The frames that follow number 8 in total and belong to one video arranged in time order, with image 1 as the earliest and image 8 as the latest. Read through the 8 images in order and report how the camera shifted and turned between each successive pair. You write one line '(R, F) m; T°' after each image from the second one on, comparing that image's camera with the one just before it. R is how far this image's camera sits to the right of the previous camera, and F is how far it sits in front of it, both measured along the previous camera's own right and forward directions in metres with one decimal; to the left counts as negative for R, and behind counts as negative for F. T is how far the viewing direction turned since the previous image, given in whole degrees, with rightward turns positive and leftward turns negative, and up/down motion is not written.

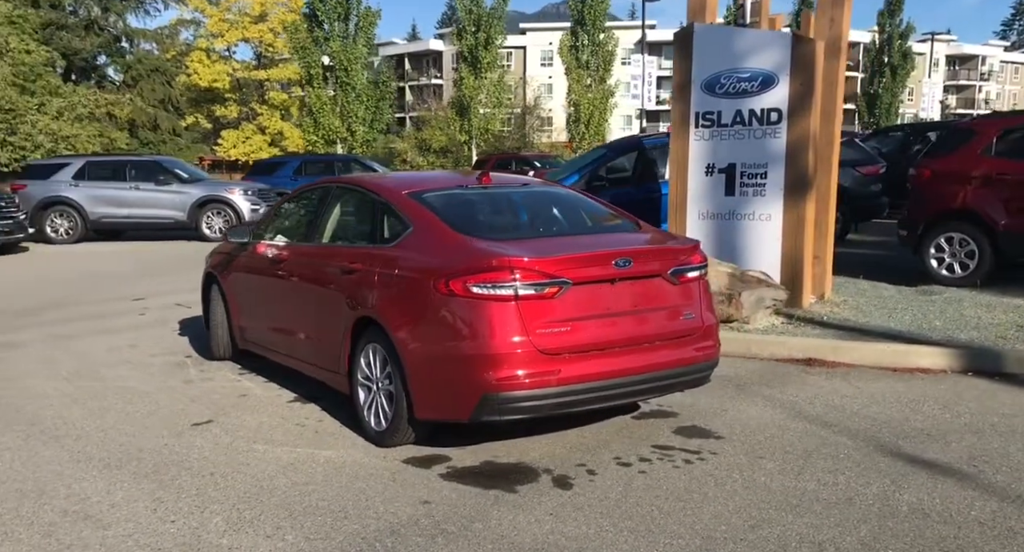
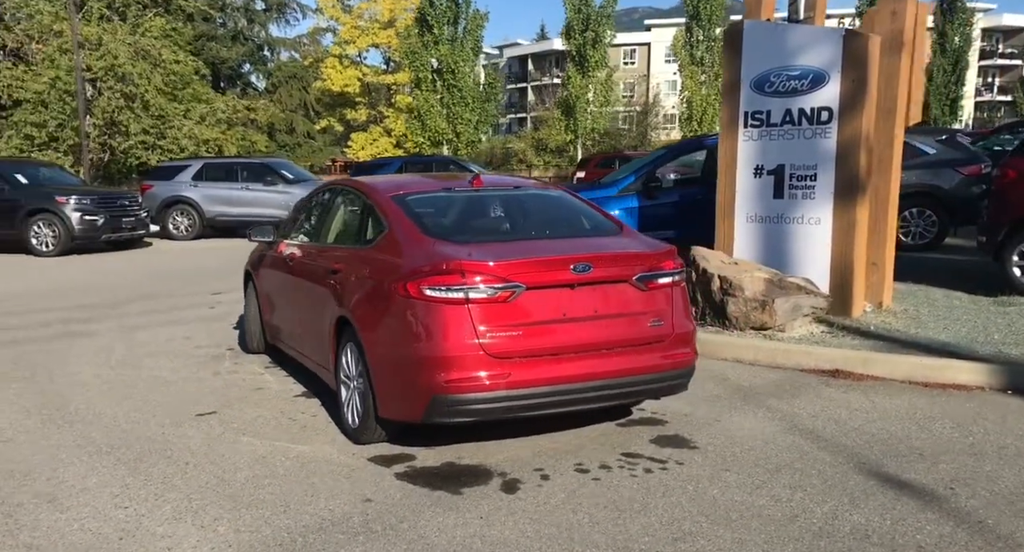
(+0.9, 0.0) m; -8°
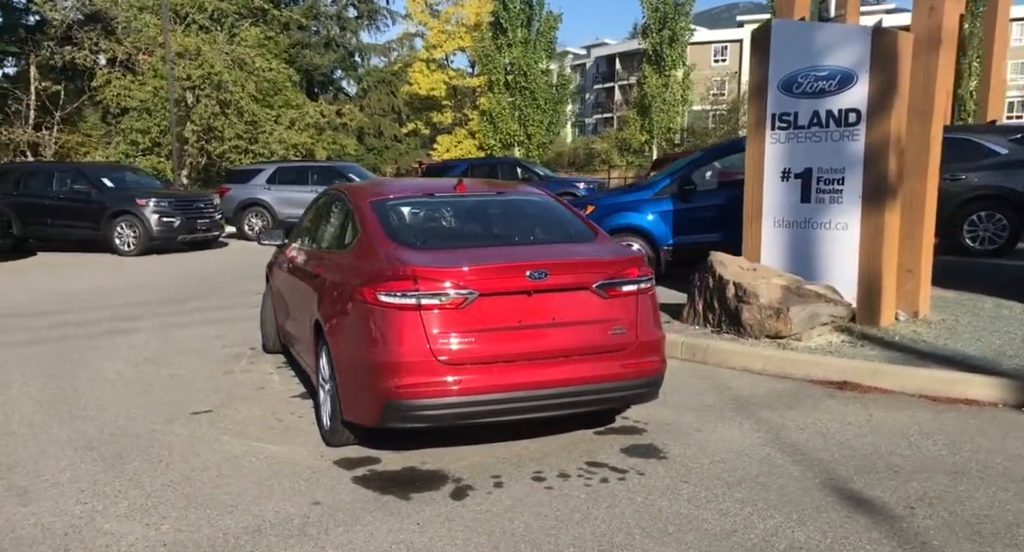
(+0.7, 0.0) m; -6°
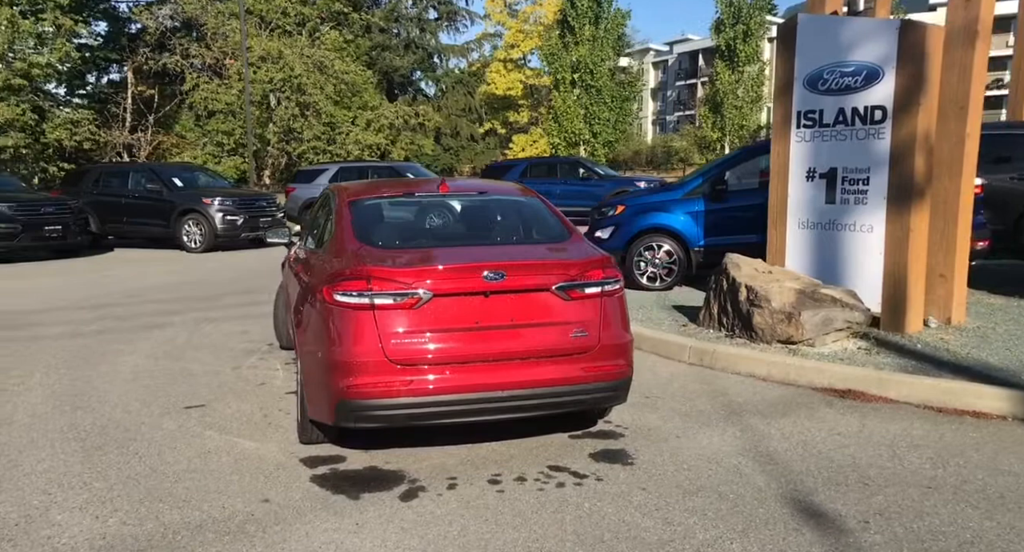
(+0.6, +0.1) m; -5°
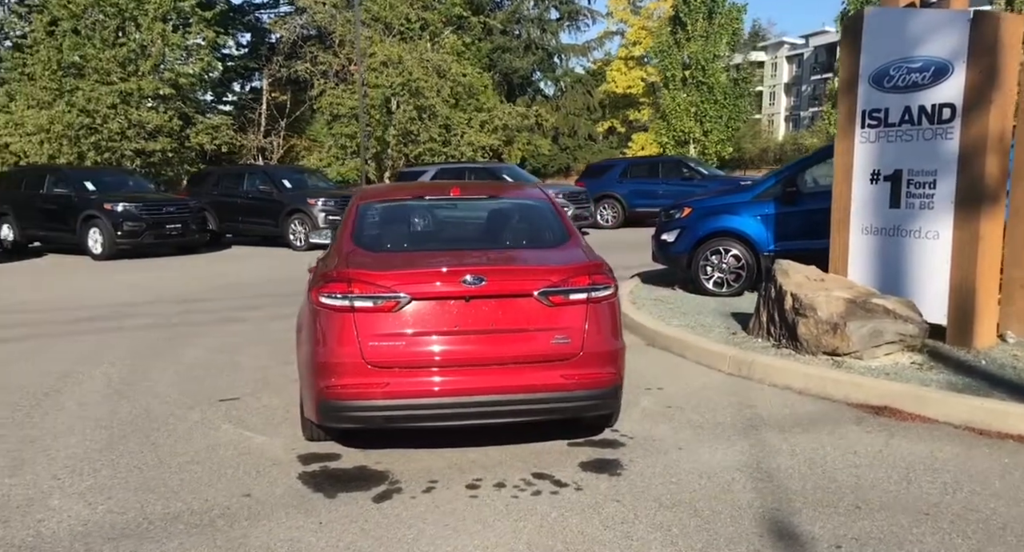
(+0.7, +0.1) m; -8°
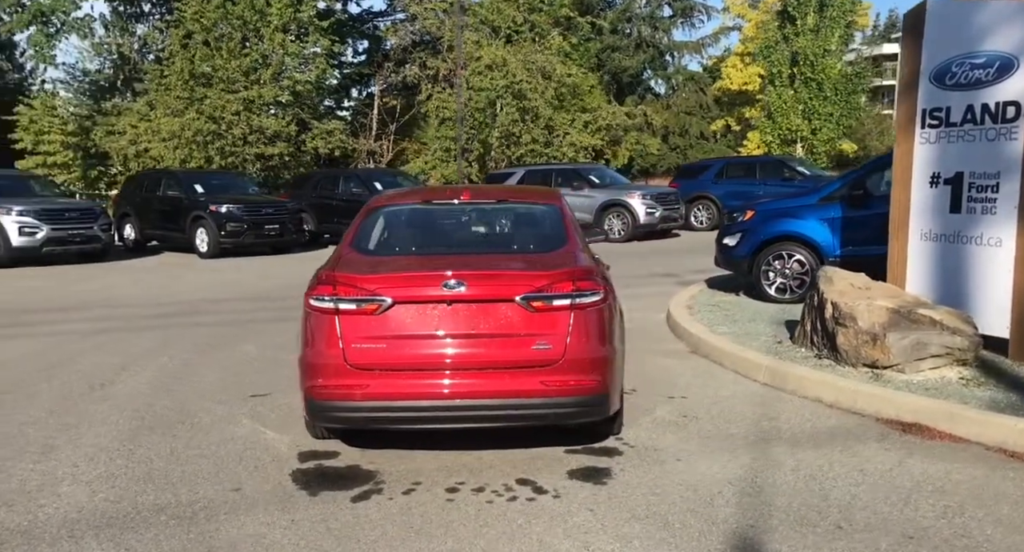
(+0.7, 0.0) m; -8°
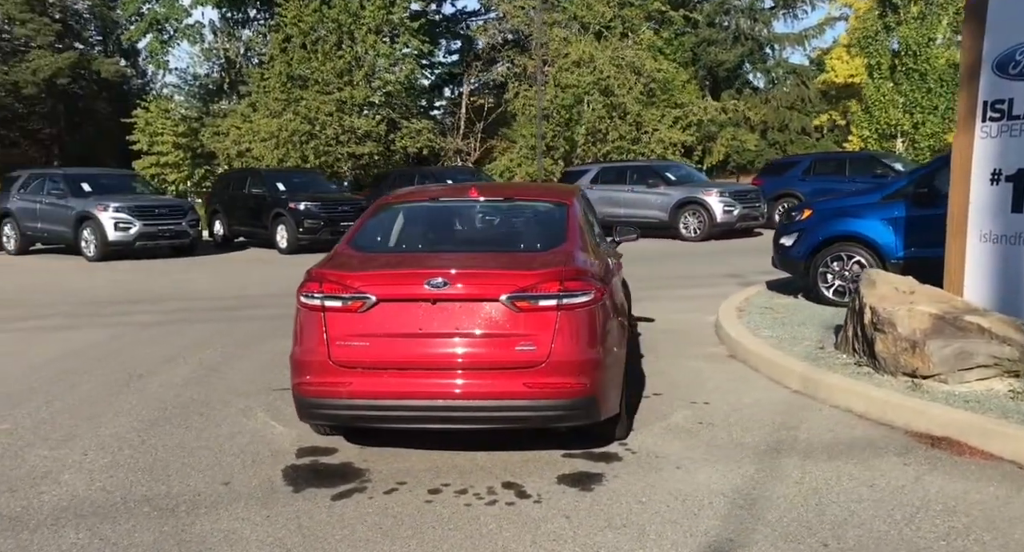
(+0.6, +0.1) m; -6°
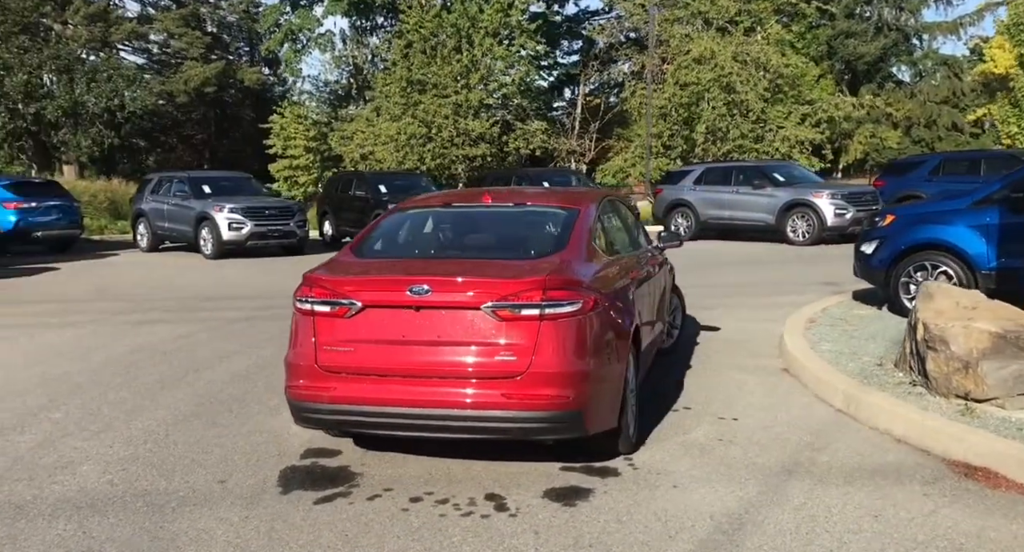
(+0.8, +0.1) m; -9°
